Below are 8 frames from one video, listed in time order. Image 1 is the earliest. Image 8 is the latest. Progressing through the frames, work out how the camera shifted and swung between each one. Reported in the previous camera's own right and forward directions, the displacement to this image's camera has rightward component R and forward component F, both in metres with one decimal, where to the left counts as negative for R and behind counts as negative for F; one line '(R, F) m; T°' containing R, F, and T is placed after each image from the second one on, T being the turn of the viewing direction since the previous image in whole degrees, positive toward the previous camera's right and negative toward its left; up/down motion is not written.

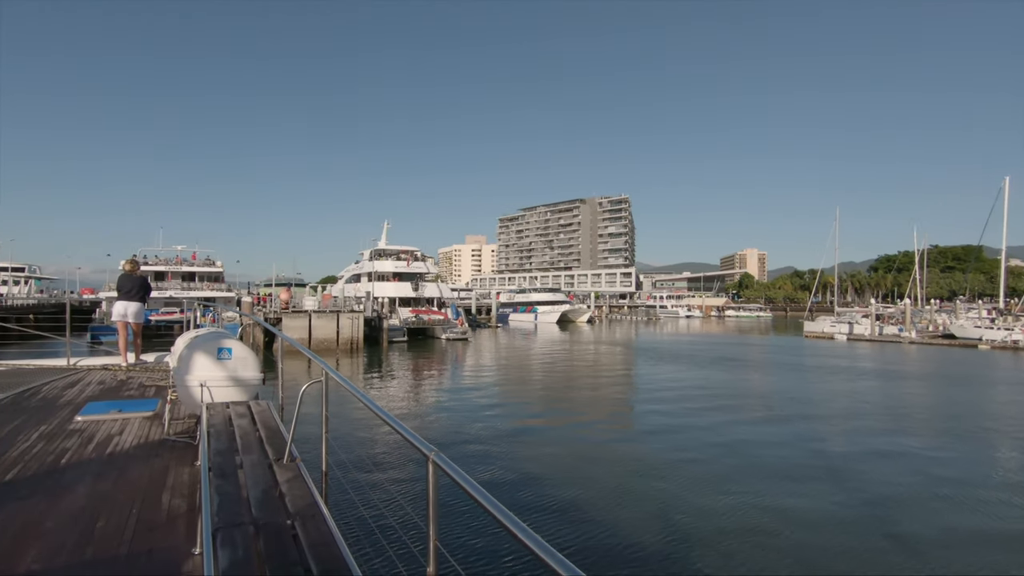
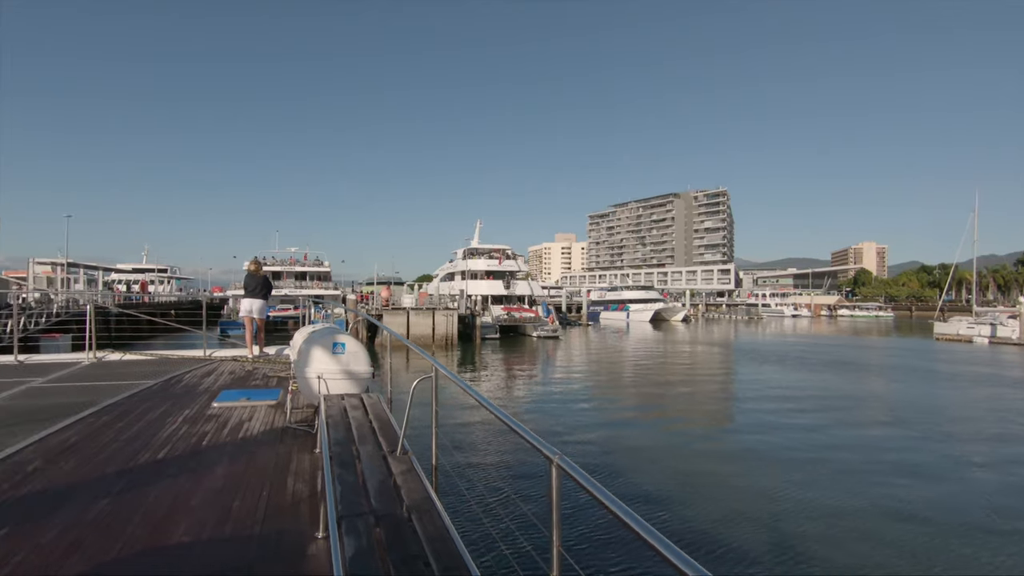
(-0.1, +0.1) m; -10°
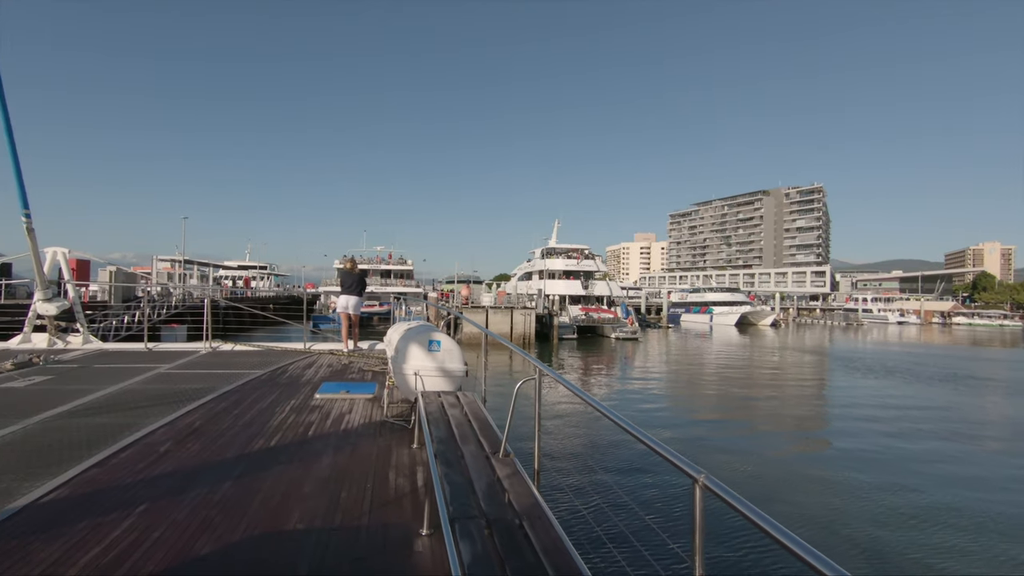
(-0.2, +0.1) m; -8°
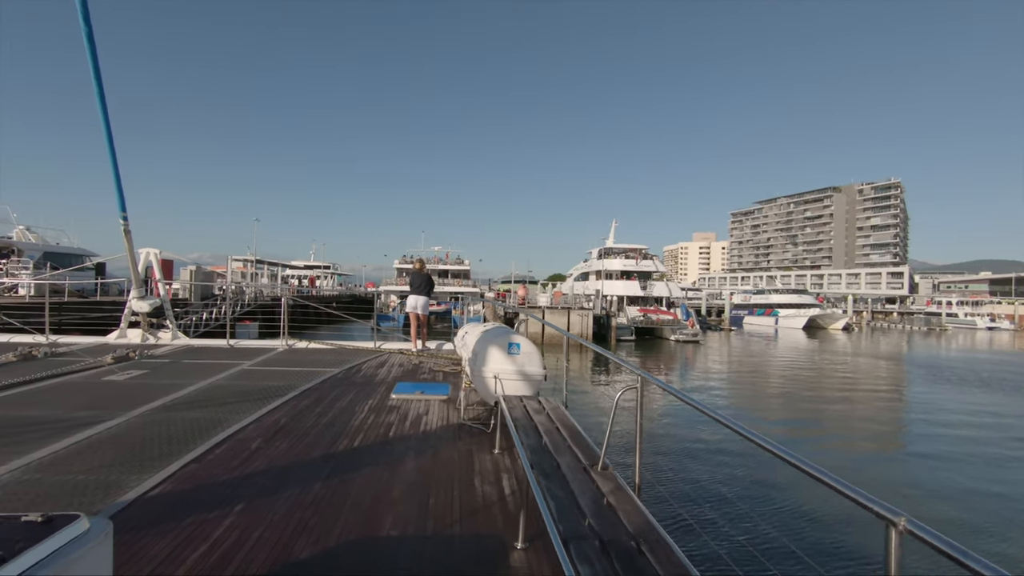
(-0.2, +0.1) m; -6°
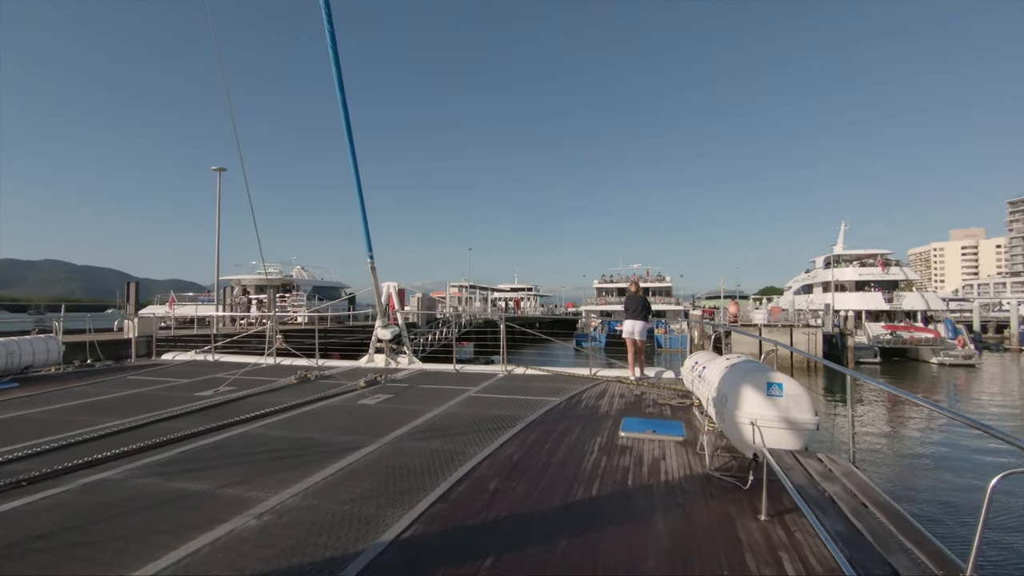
(-0.3, +0.4) m; -21°
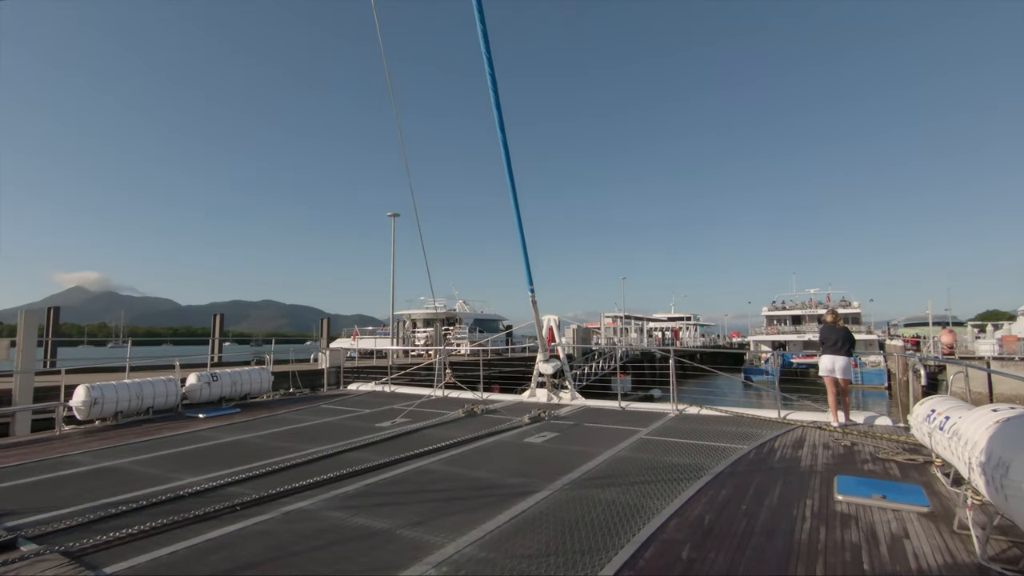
(-0.2, +0.3) m; -16°
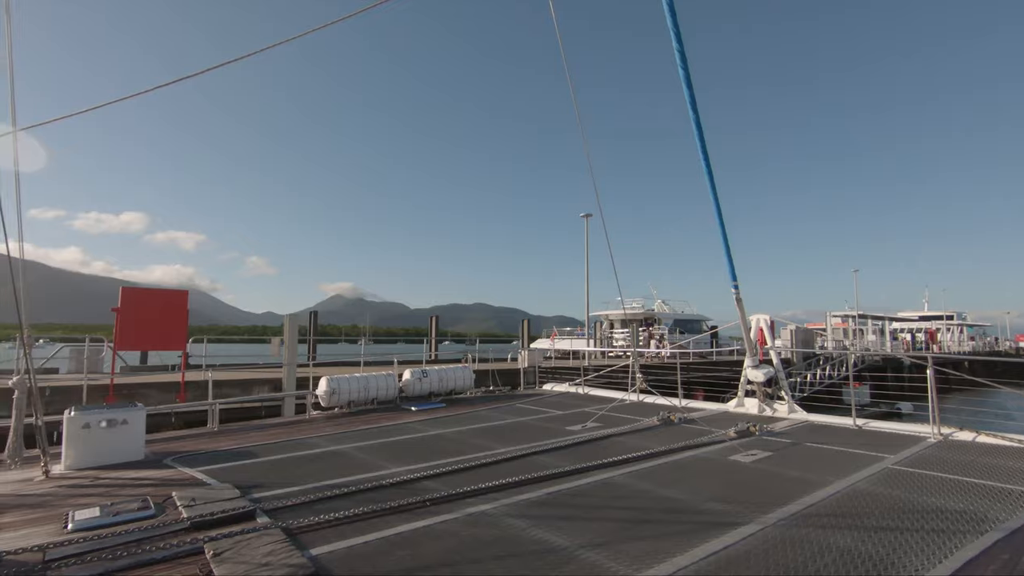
(+0.1, +0.4) m; -21°
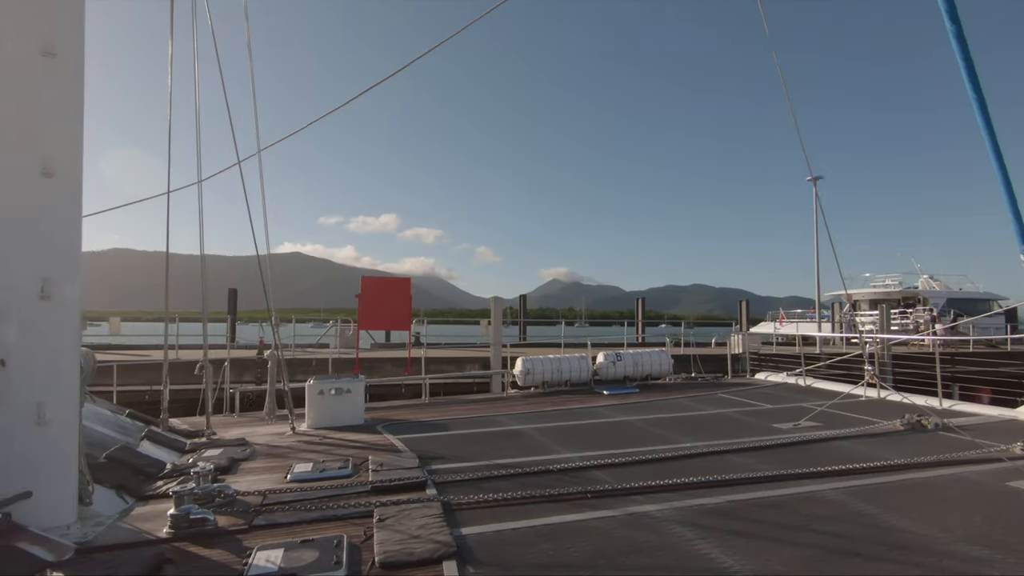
(+0.4, +0.4) m; -23°
